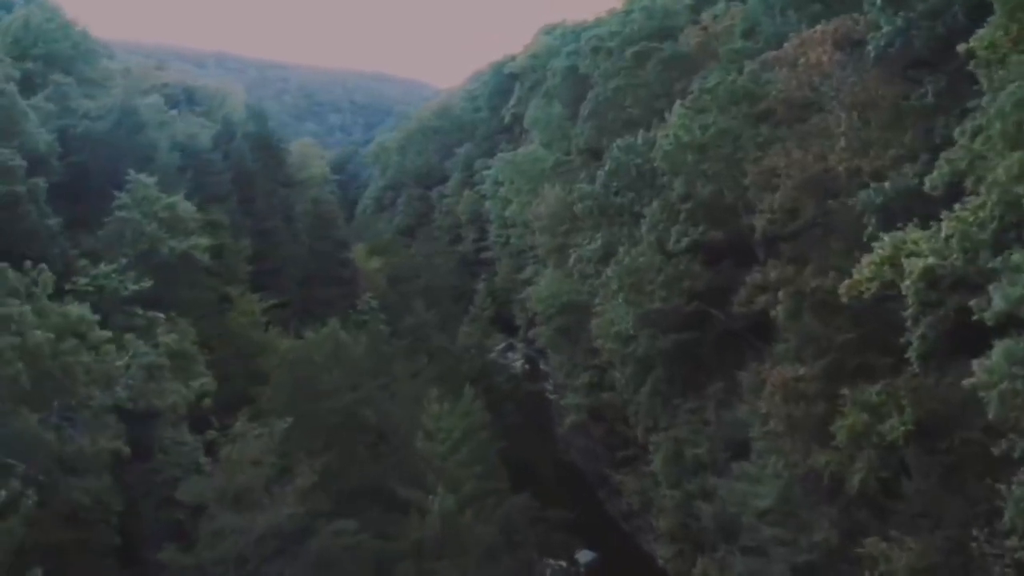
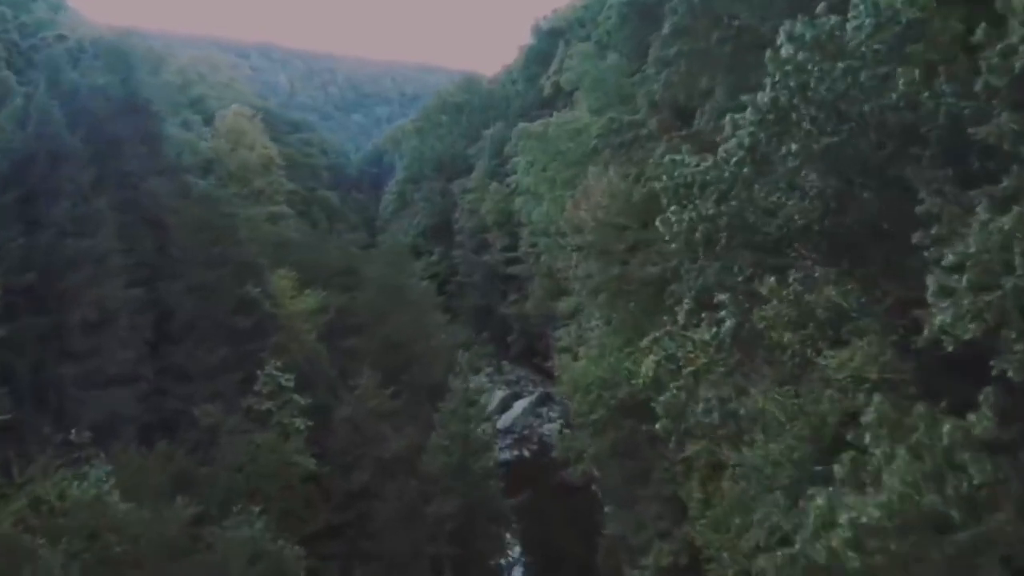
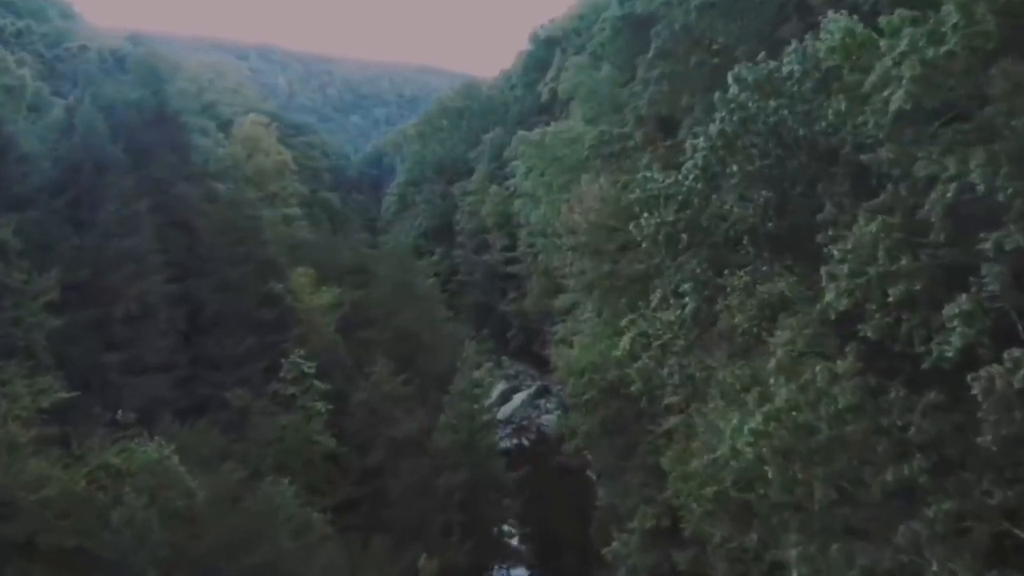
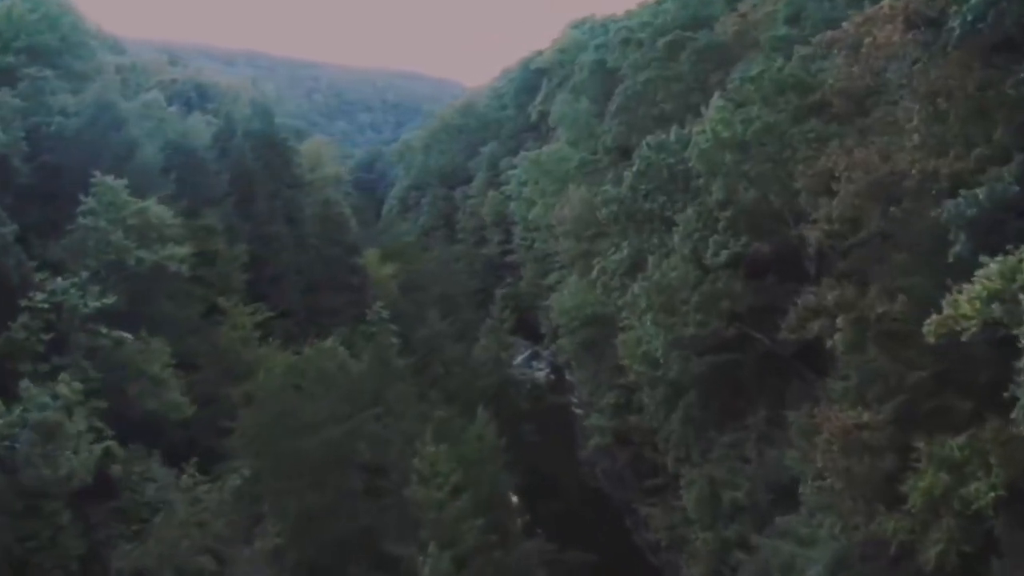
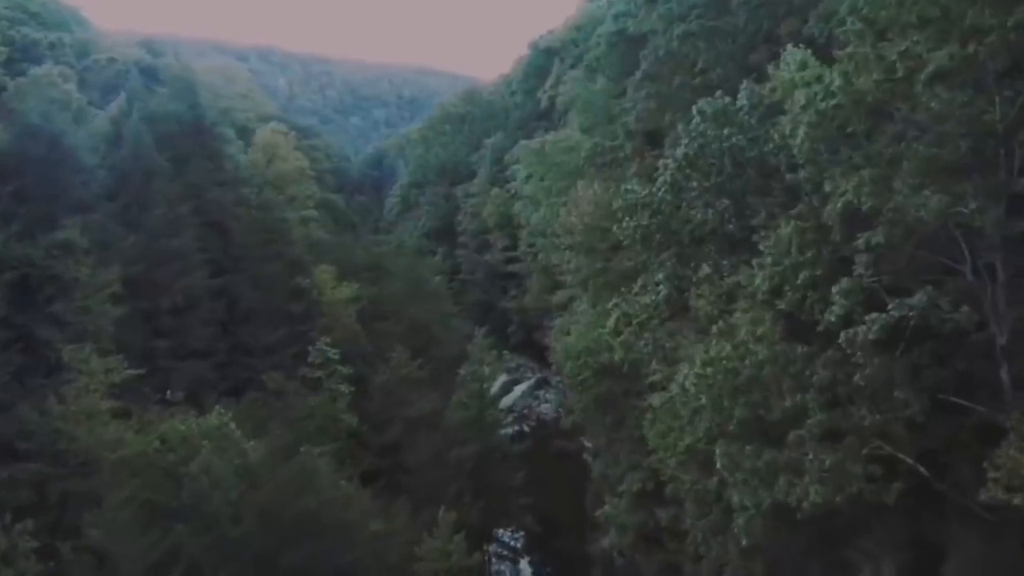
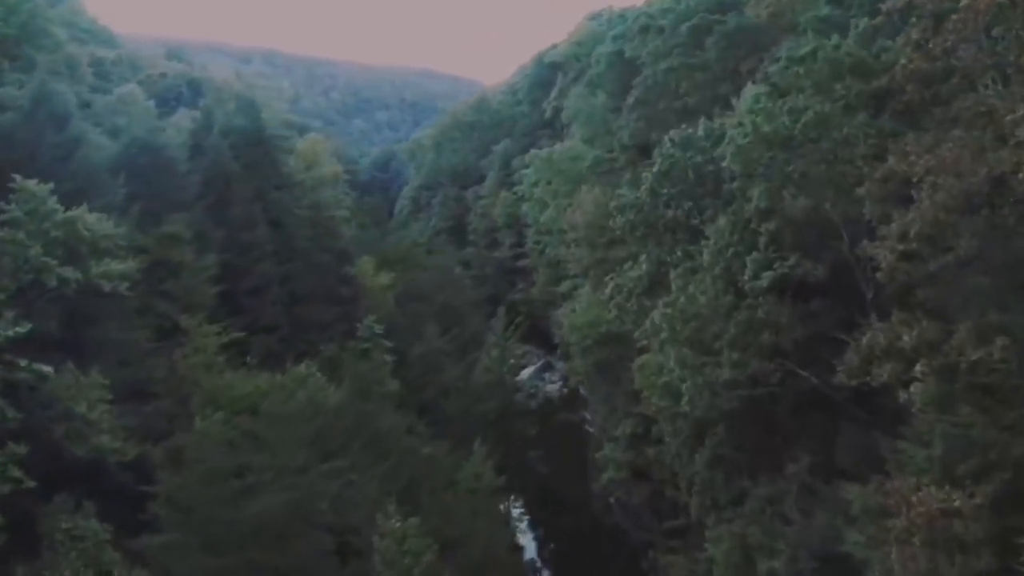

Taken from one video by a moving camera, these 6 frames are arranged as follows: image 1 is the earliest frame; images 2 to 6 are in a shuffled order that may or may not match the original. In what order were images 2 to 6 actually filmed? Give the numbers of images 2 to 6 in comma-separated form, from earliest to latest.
4, 6, 5, 3, 2
